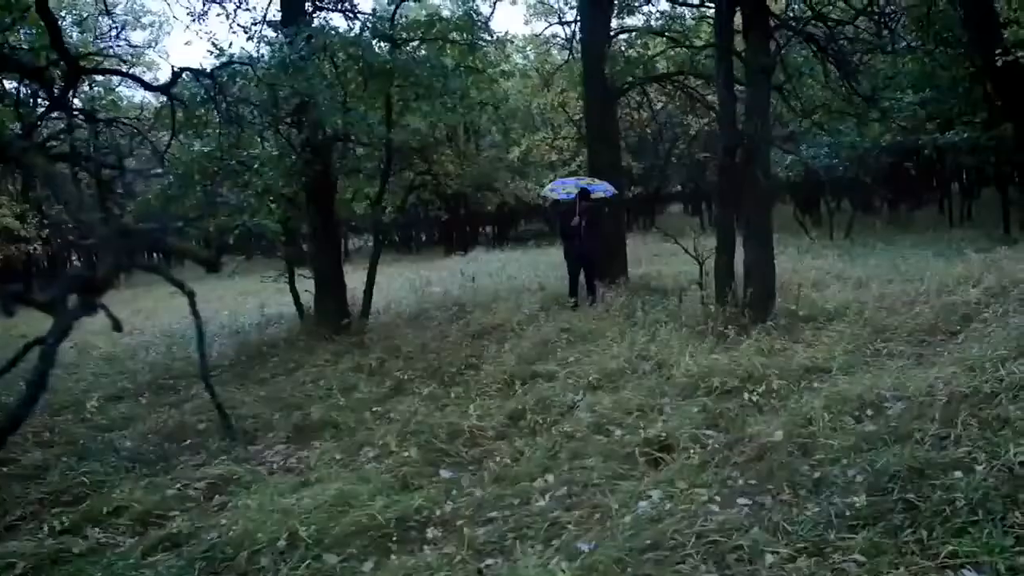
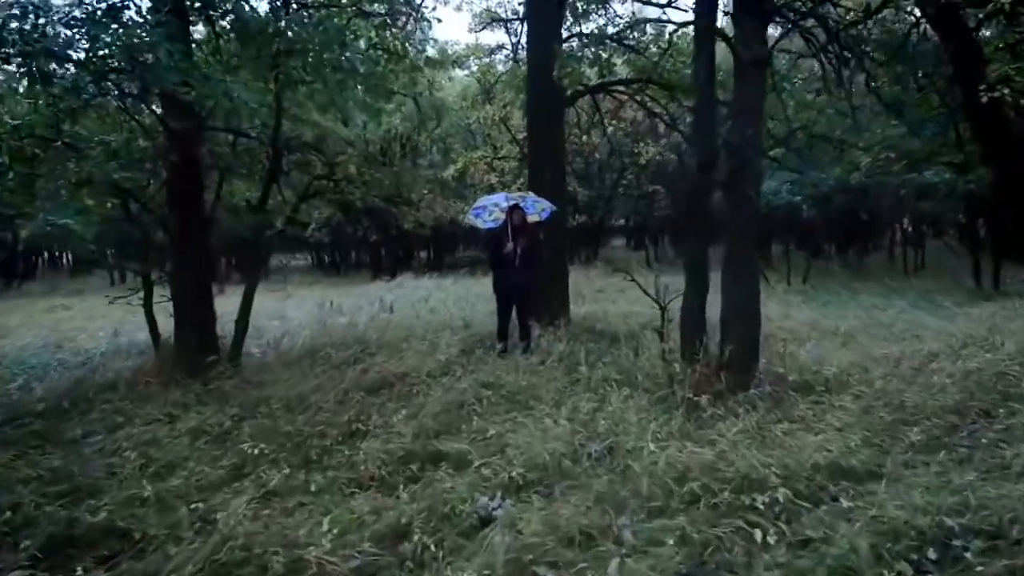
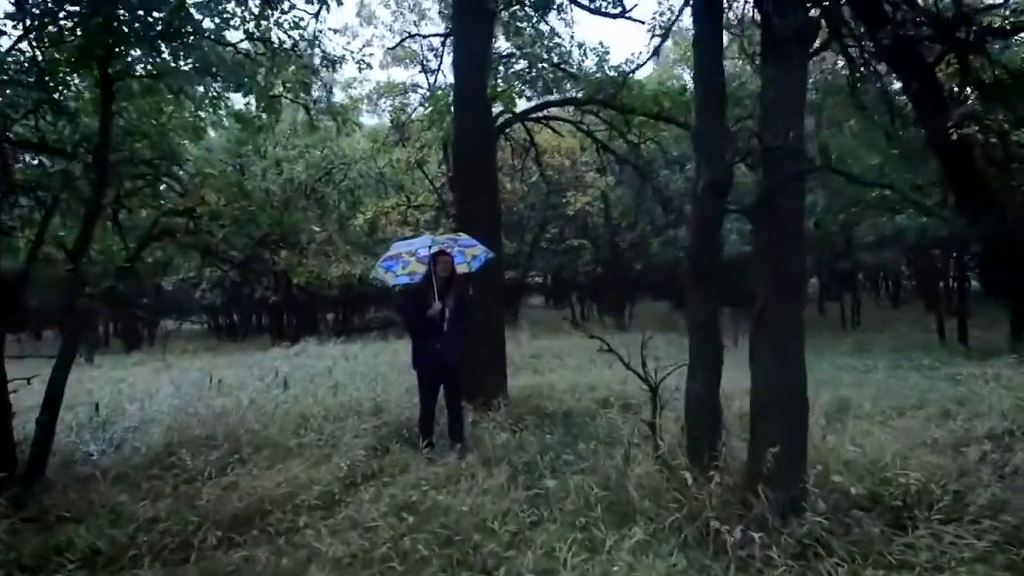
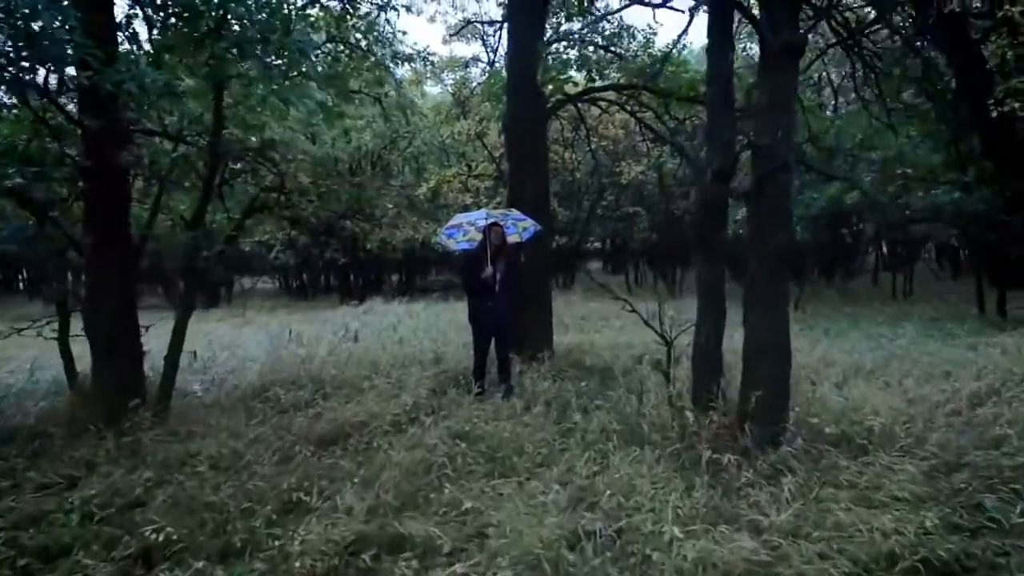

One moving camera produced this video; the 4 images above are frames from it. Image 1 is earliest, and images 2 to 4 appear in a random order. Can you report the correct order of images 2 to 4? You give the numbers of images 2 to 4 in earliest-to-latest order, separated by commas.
2, 4, 3
